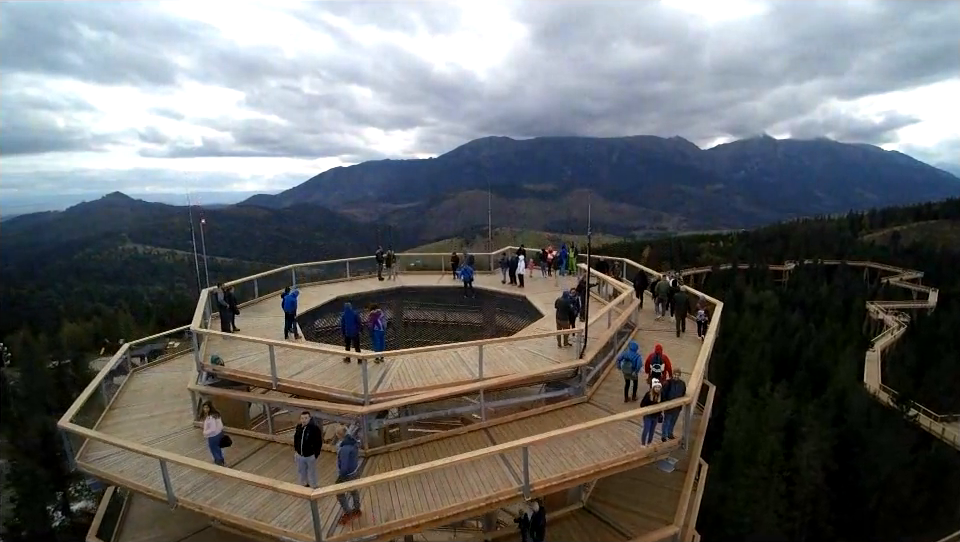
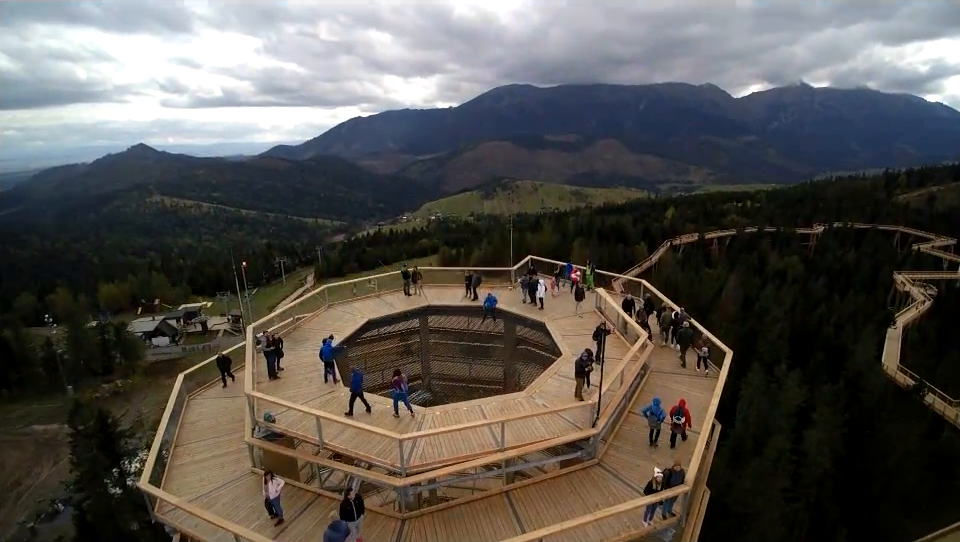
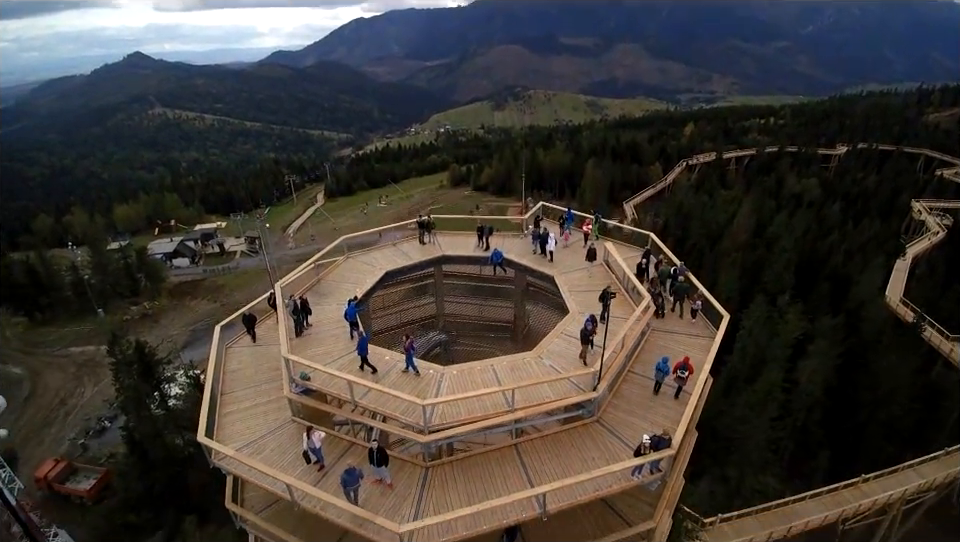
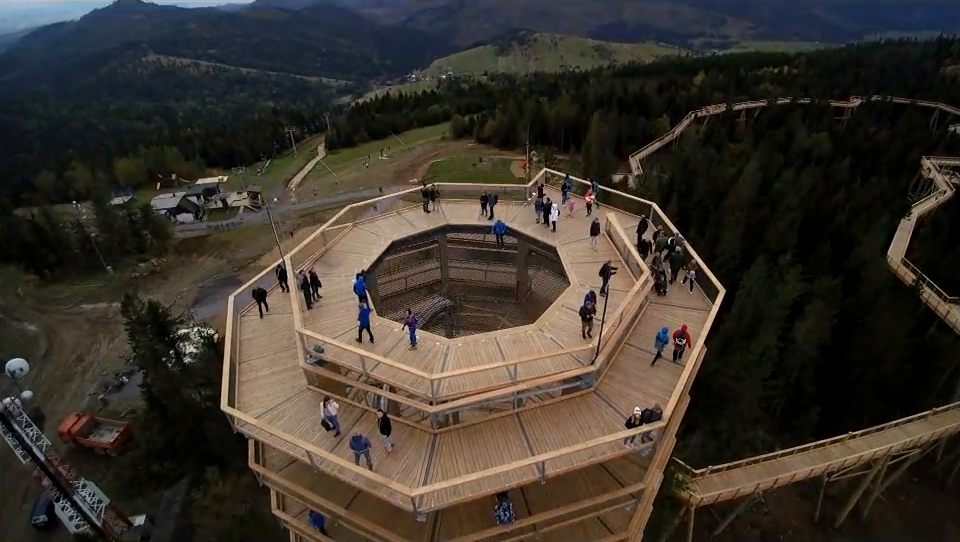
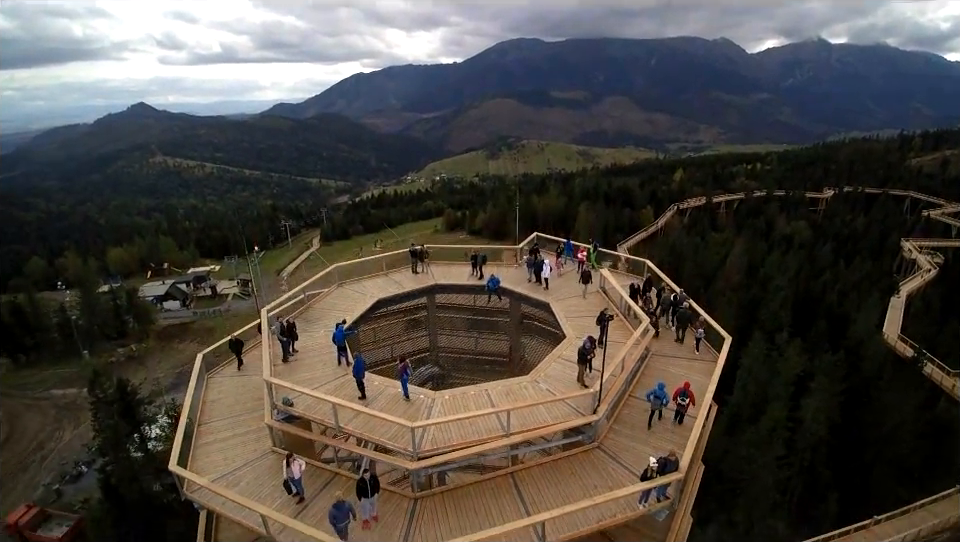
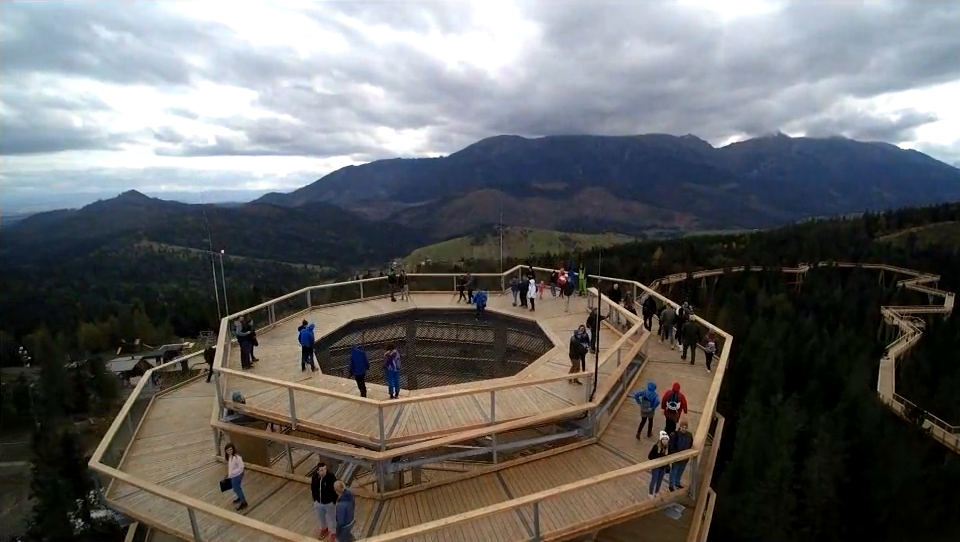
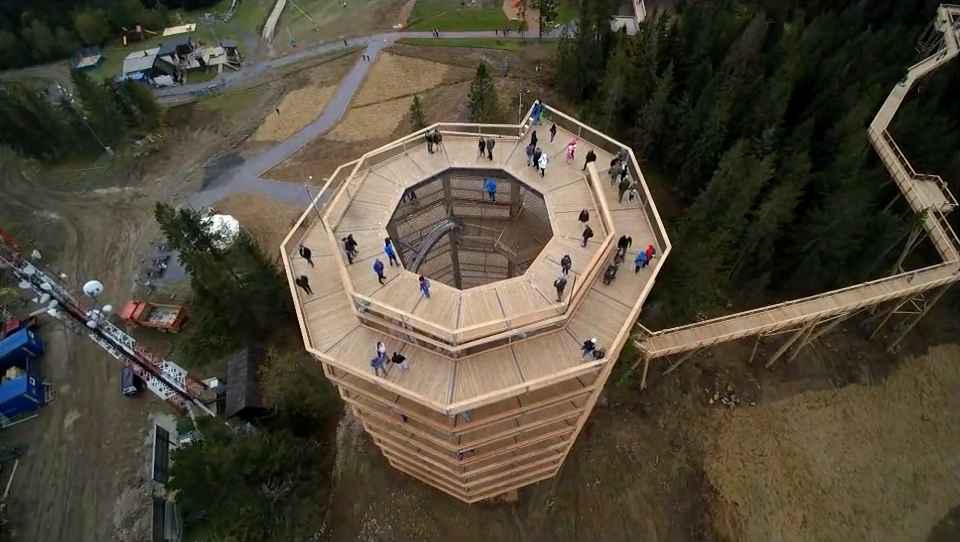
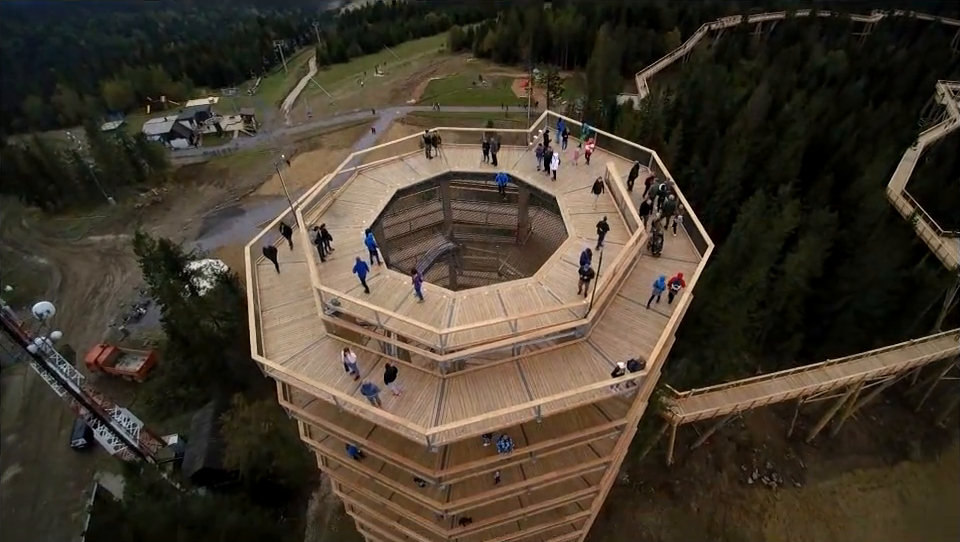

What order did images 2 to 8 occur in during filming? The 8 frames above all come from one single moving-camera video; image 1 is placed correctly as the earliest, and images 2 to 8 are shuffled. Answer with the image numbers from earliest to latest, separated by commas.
6, 2, 5, 3, 4, 8, 7
